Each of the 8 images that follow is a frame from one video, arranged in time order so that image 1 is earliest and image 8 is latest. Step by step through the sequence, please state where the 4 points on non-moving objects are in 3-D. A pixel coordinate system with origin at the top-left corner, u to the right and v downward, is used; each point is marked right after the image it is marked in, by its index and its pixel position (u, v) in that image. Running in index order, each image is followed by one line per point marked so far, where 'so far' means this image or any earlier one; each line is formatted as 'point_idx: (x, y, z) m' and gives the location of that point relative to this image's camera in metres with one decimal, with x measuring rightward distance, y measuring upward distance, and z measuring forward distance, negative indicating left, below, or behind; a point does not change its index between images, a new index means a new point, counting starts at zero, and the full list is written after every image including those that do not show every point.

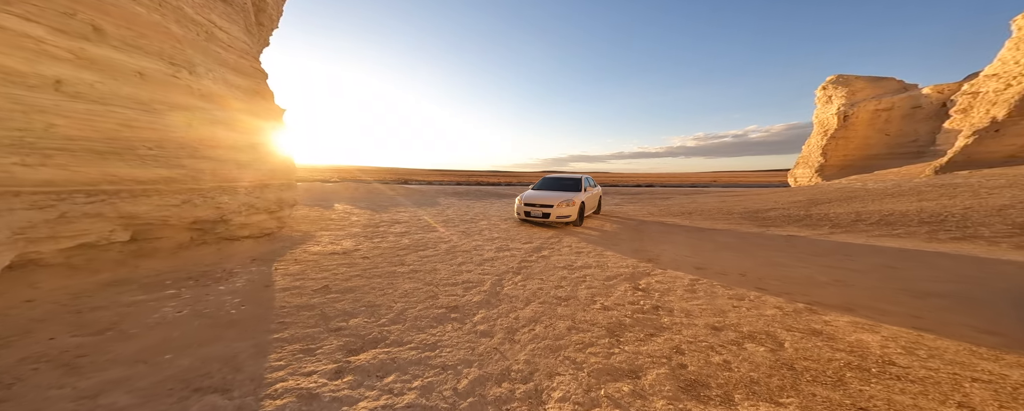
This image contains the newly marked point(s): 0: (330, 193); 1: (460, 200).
0: (-10.2, +0.7, +14.8) m
1: (-3.8, +0.4, +16.5) m
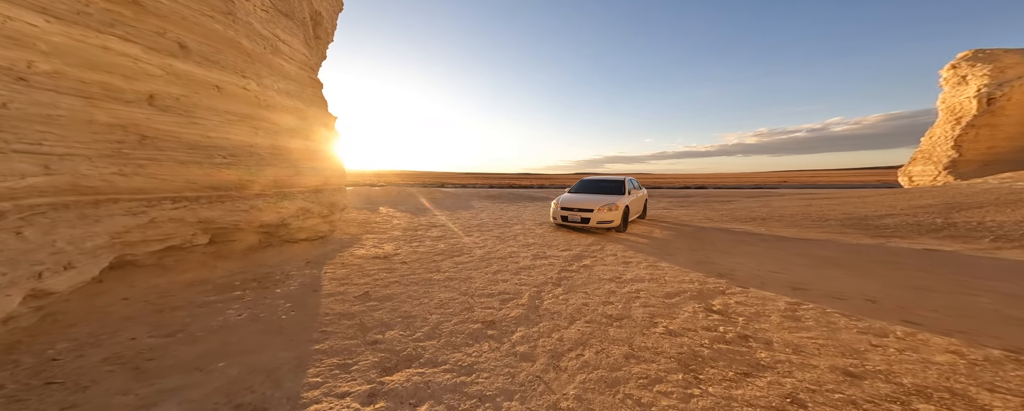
0: (-8.2, +0.5, +15.7) m
1: (-1.7, +0.1, +16.6) m
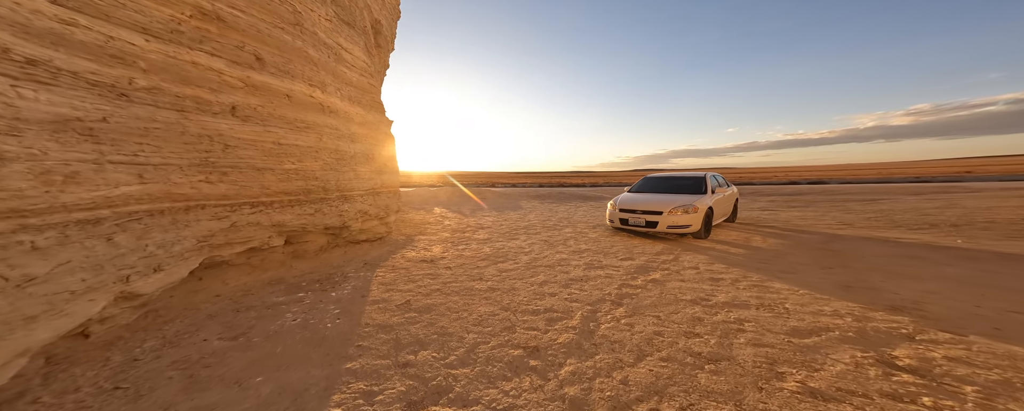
0: (-4.7, +0.4, +16.7) m
1: (+1.9, +0.1, +16.2) m
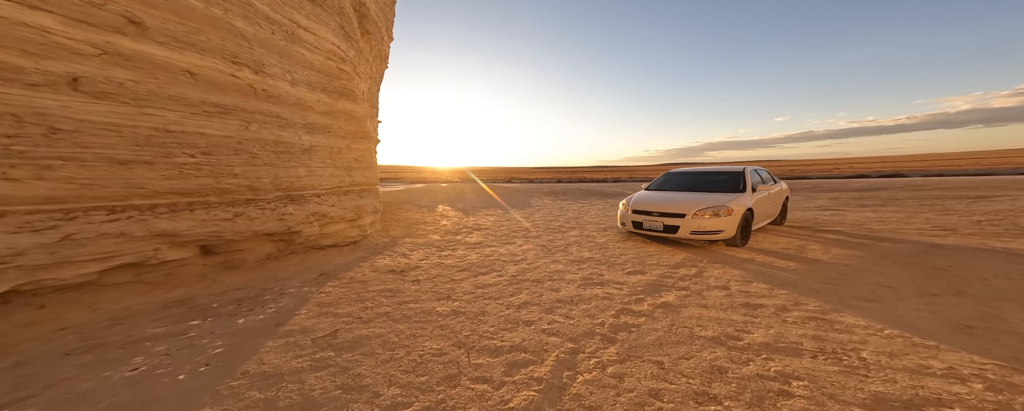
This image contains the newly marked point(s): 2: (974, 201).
0: (-3.7, +0.4, +16.4) m
1: (+2.8, +0.1, +15.2) m
2: (+18.5, +0.2, +11.2) m
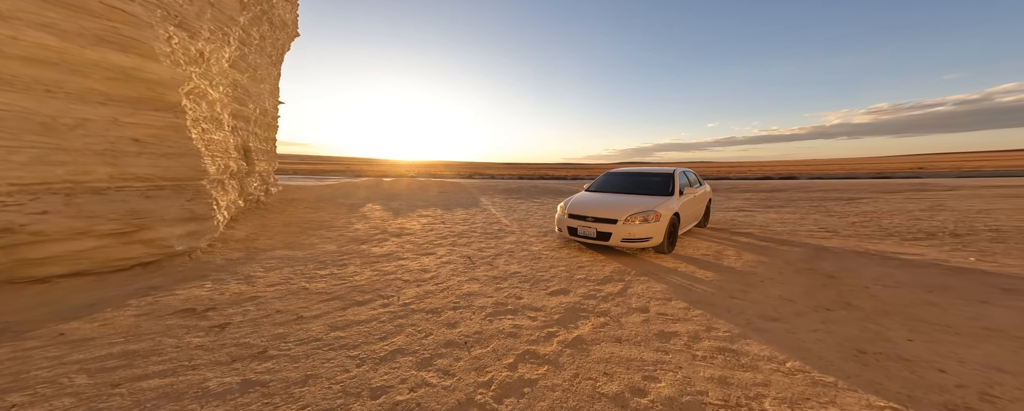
0: (-6.9, +0.5, +14.8) m
1: (-0.3, +0.2, +14.7) m
2: (+15.8, +0.1, +13.2) m
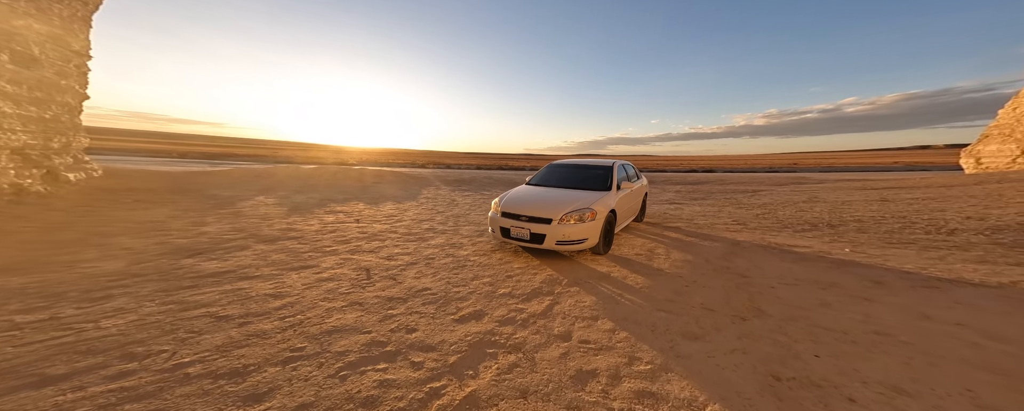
0: (-9.9, +0.8, +12.3) m
1: (-3.5, +0.5, +13.3) m
2: (+12.7, +0.5, +14.7) m
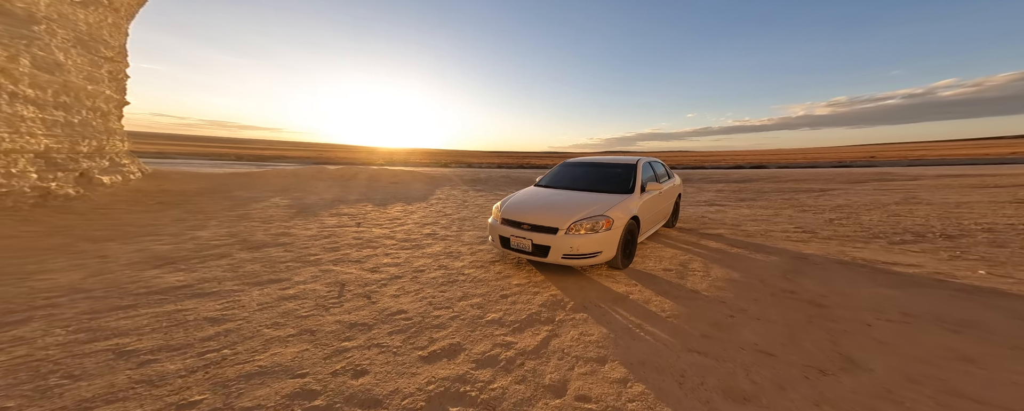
0: (-9.1, +0.8, +12.6) m
1: (-2.5, +0.5, +12.9) m
2: (+13.7, +0.5, +12.5) m
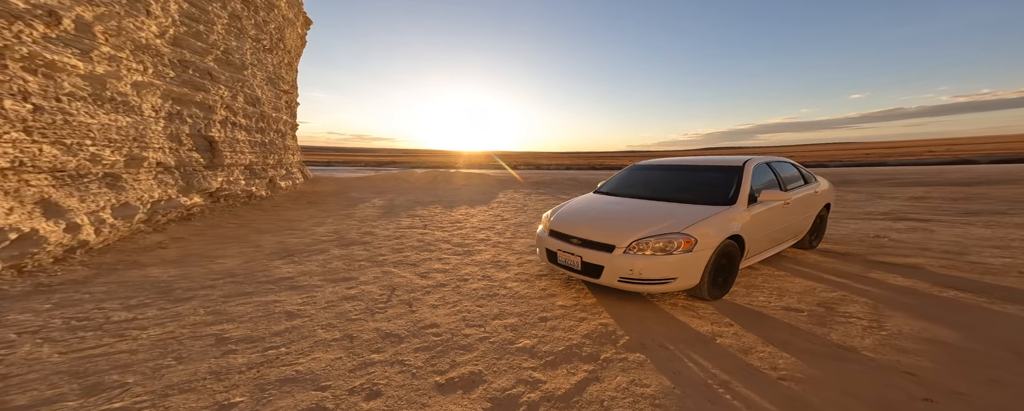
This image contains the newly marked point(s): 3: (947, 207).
0: (-5.0, +1.3, +14.6) m
1: (+1.3, +0.8, +12.6) m
2: (+16.3, +0.3, +6.6) m
3: (+12.8, +0.3, +8.0) m
